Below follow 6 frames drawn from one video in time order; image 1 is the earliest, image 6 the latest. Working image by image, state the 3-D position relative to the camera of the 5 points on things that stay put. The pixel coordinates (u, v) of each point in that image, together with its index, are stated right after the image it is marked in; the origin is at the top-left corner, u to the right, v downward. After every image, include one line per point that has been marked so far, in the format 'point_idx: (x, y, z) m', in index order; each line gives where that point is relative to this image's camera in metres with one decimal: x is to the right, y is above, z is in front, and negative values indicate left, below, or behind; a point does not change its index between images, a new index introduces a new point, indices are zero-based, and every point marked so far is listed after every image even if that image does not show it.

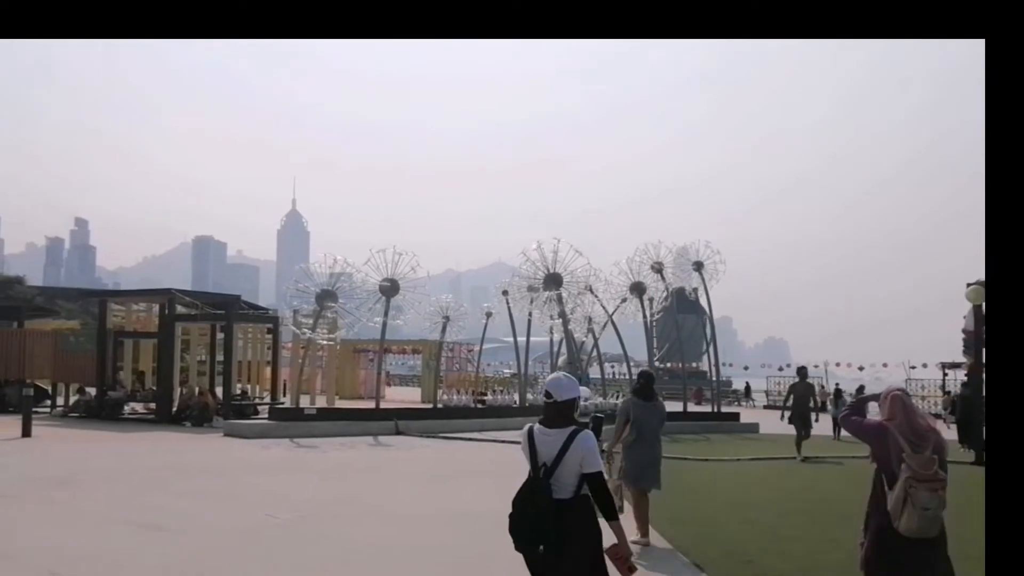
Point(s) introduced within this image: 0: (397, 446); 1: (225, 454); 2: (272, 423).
0: (-2.0, -2.8, +17.3) m
1: (-4.5, -2.6, +15.6) m
2: (-4.4, -2.5, +18.0) m
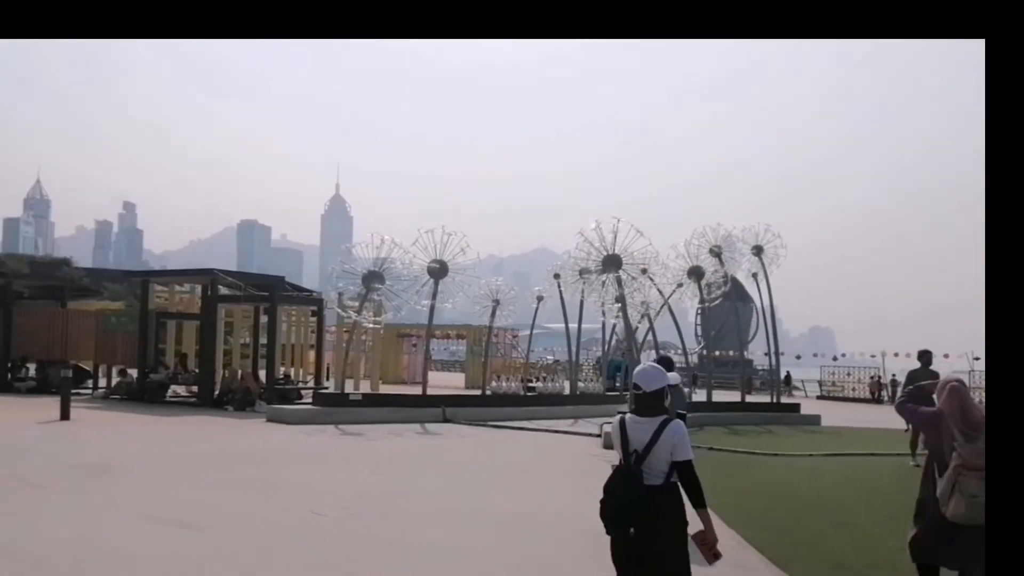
0: (-1.1, -2.4, +16.5) m
1: (-3.7, -2.3, +14.9) m
2: (-3.4, -2.1, +17.3) m
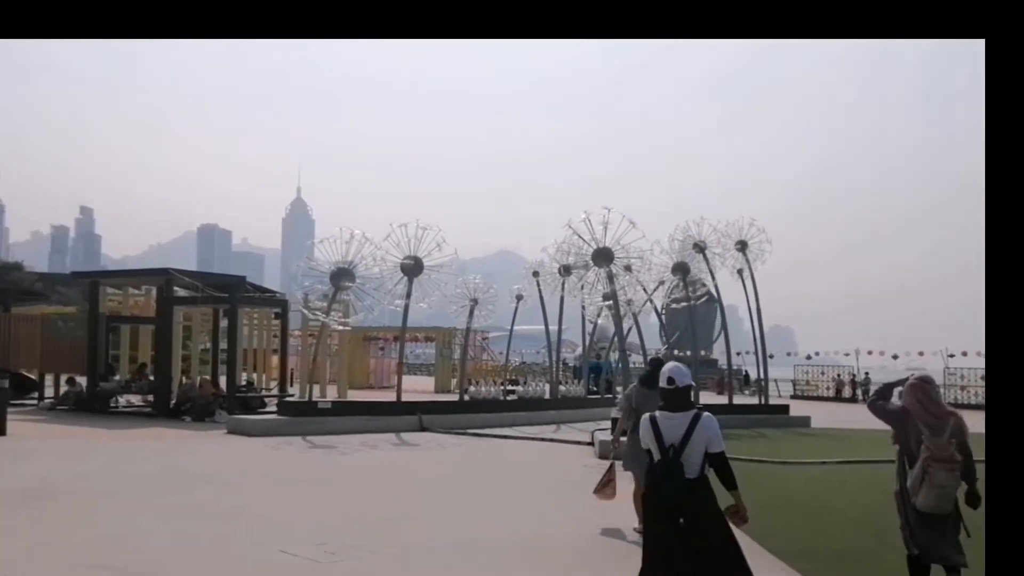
0: (-1.4, -2.4, +15.3) m
1: (-3.8, -2.3, +13.5) m
2: (-3.7, -2.1, +16.0) m
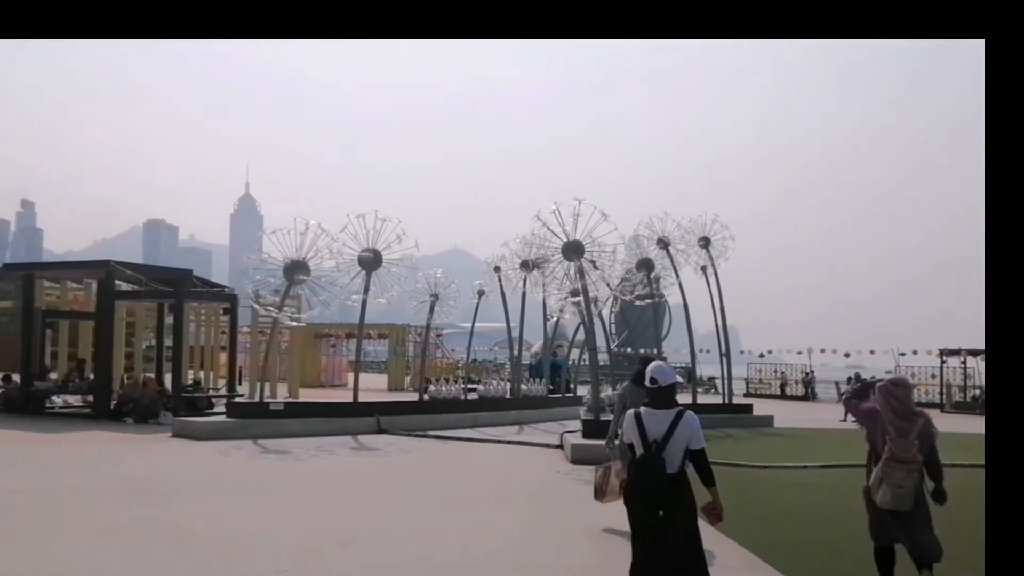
0: (-1.9, -2.3, +14.5) m
1: (-4.3, -2.2, +12.6) m
2: (-4.3, -2.0, +15.0) m
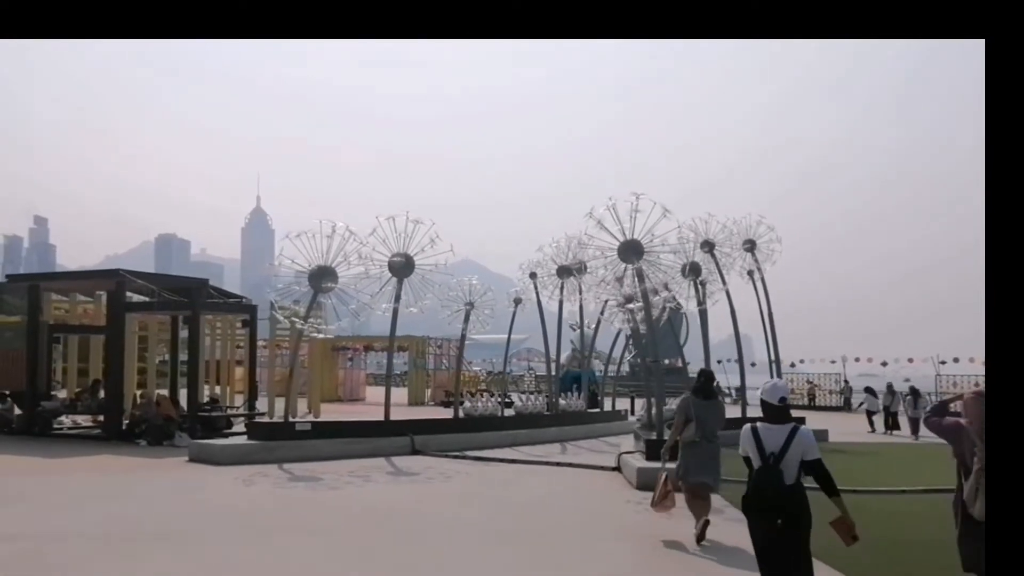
0: (-1.2, -2.4, +13.1) m
1: (-3.6, -2.3, +11.3) m
2: (-3.6, -2.2, +13.7) m
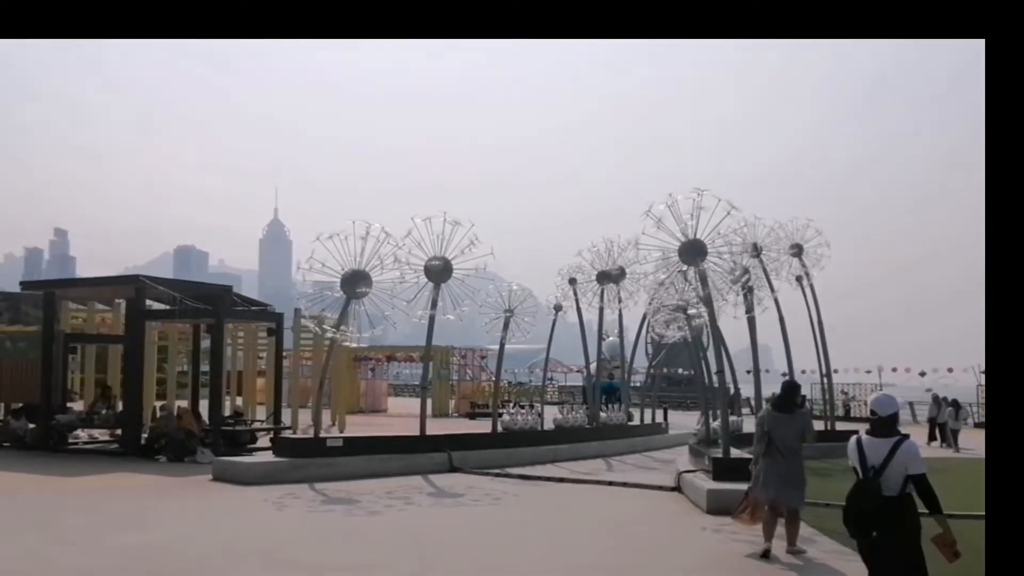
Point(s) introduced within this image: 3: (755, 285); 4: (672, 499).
0: (-0.6, -2.5, +12.1) m
1: (-3.1, -2.4, +10.3) m
2: (-3.0, -2.2, +12.7) m
3: (+4.9, +0.1, +20.0) m
4: (+1.9, -2.6, +12.0) m
